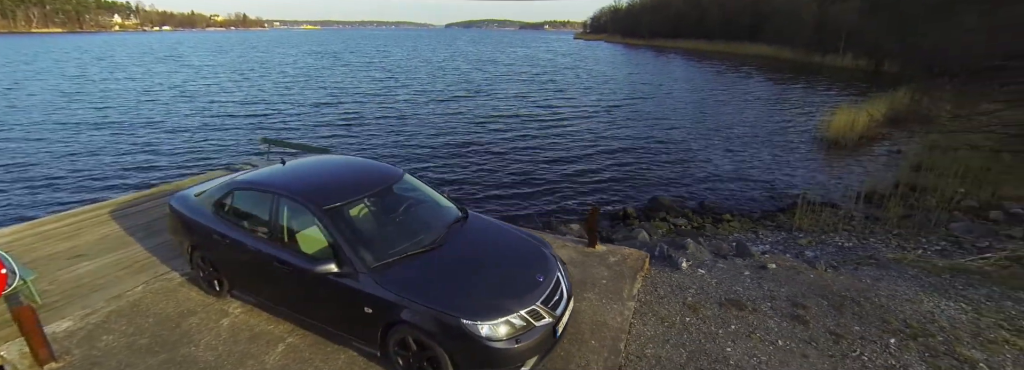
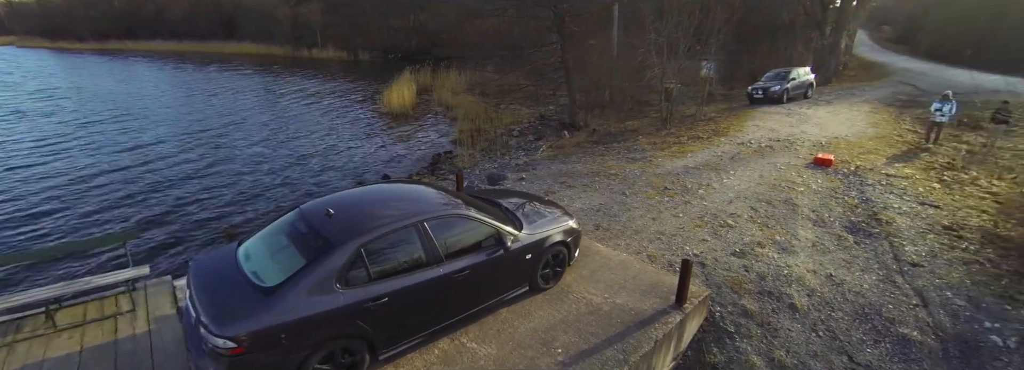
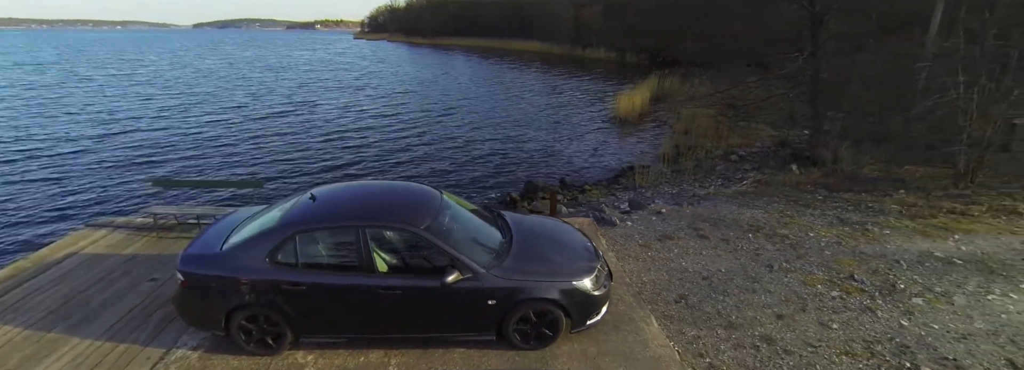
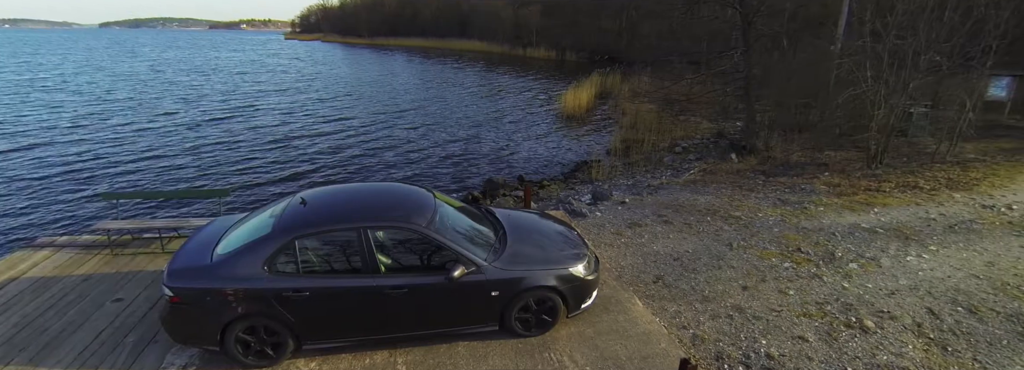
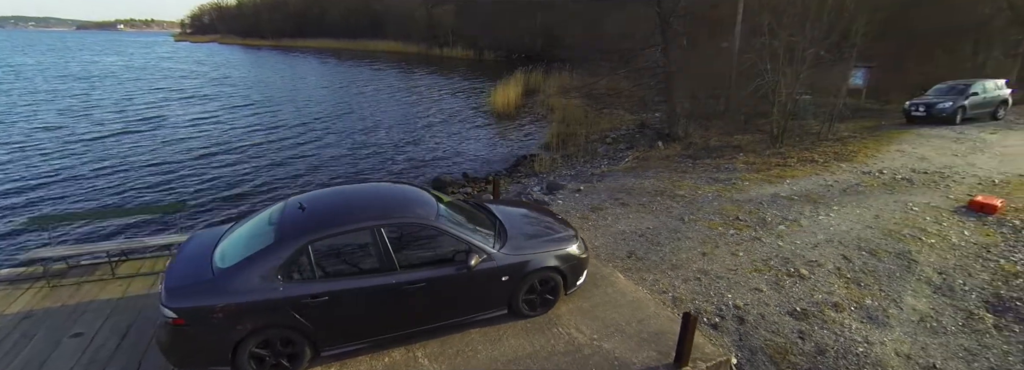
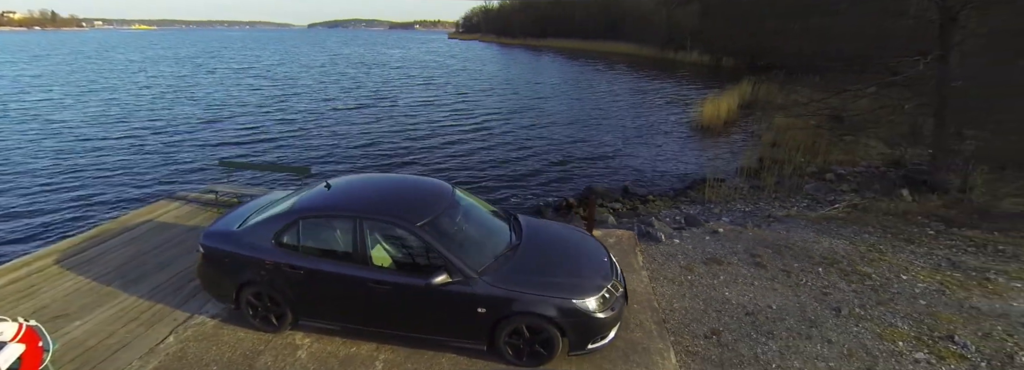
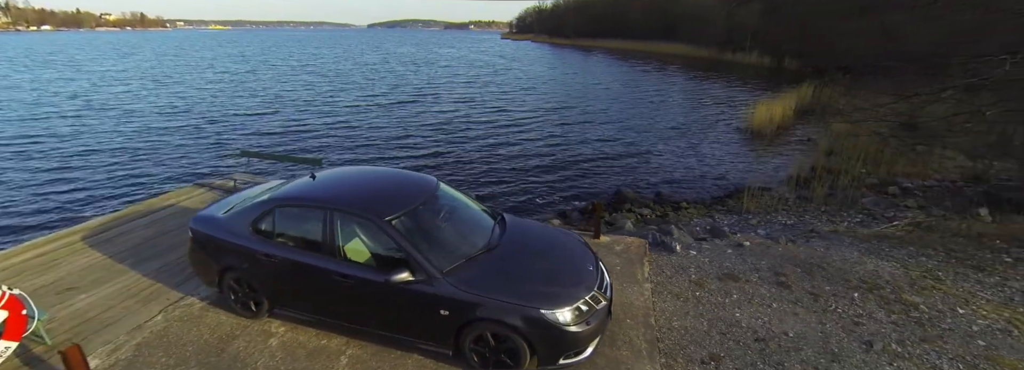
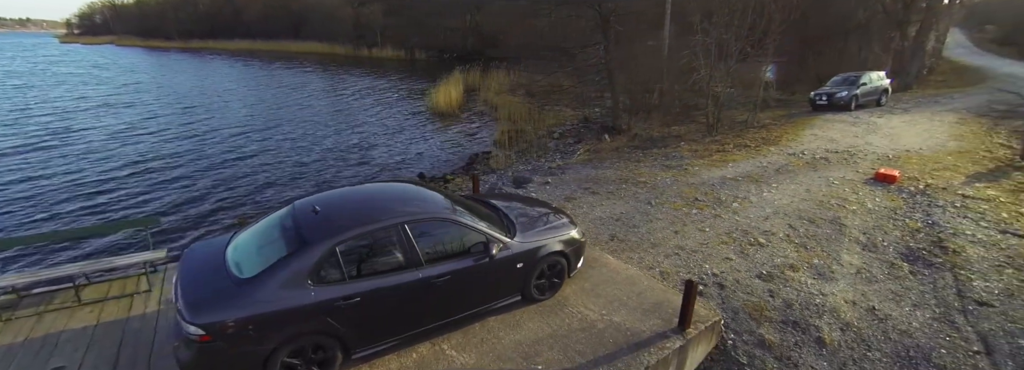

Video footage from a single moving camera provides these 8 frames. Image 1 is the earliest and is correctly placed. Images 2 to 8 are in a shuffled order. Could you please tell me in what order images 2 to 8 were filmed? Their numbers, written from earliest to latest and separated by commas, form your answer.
7, 6, 3, 4, 5, 8, 2
